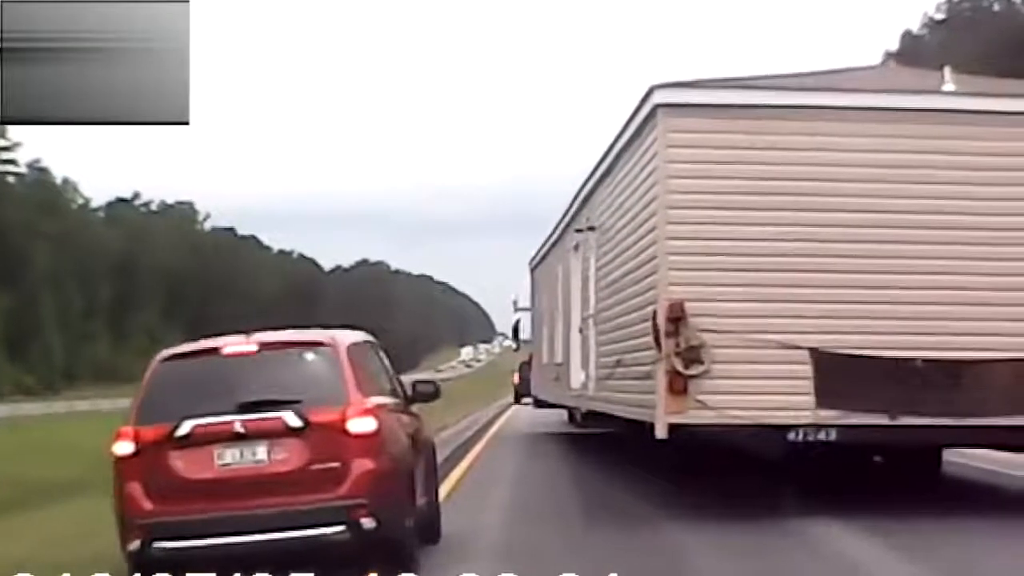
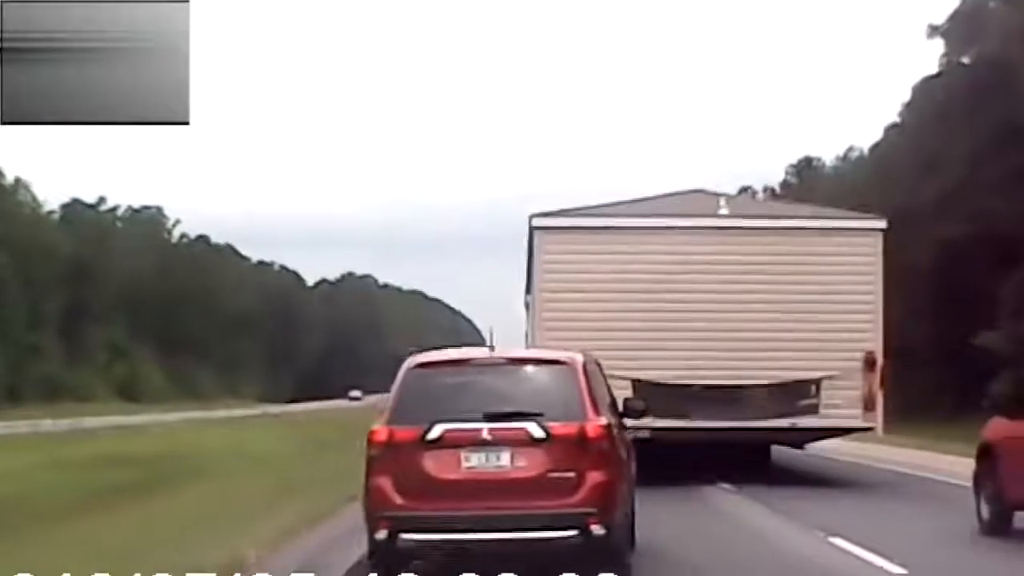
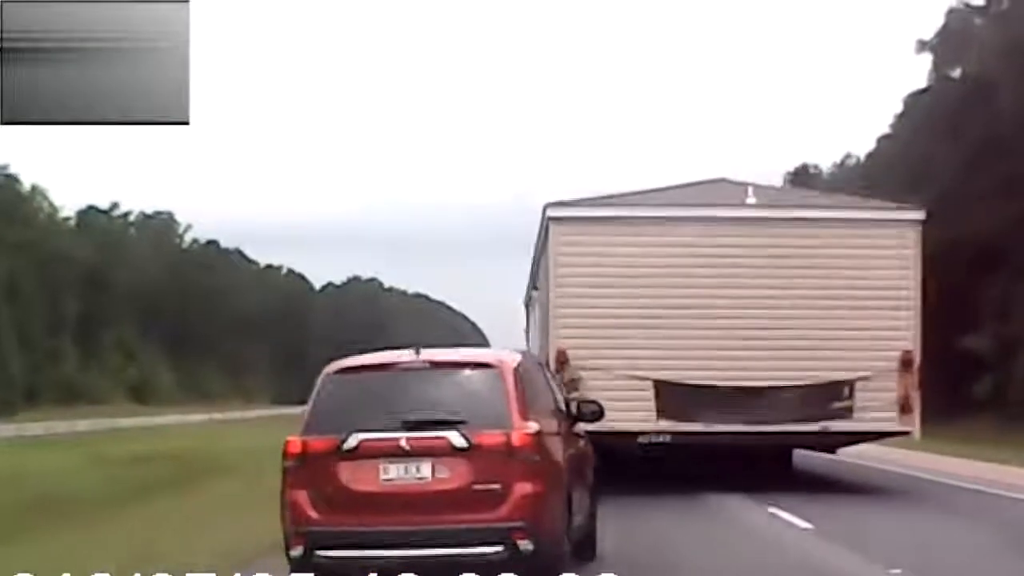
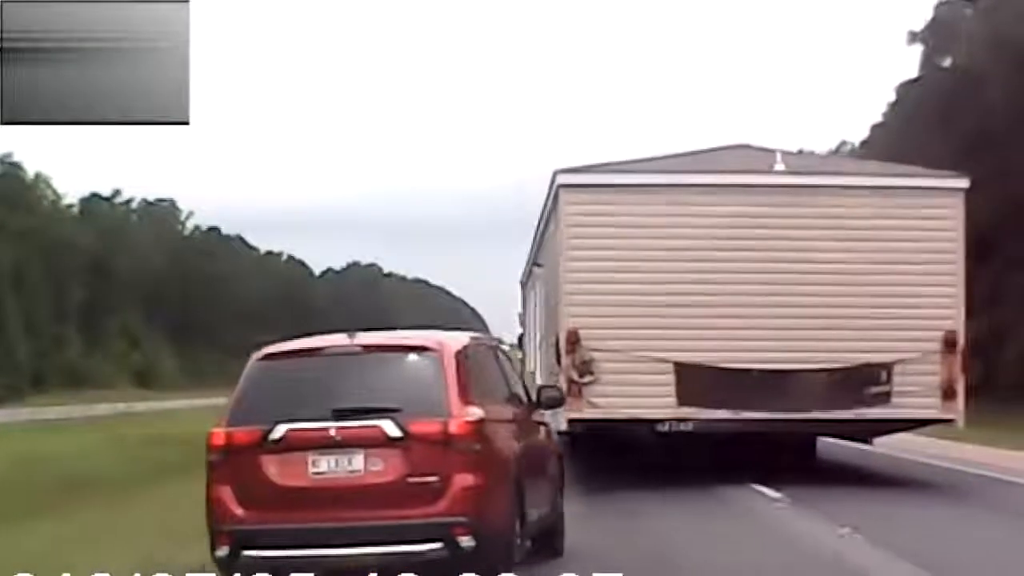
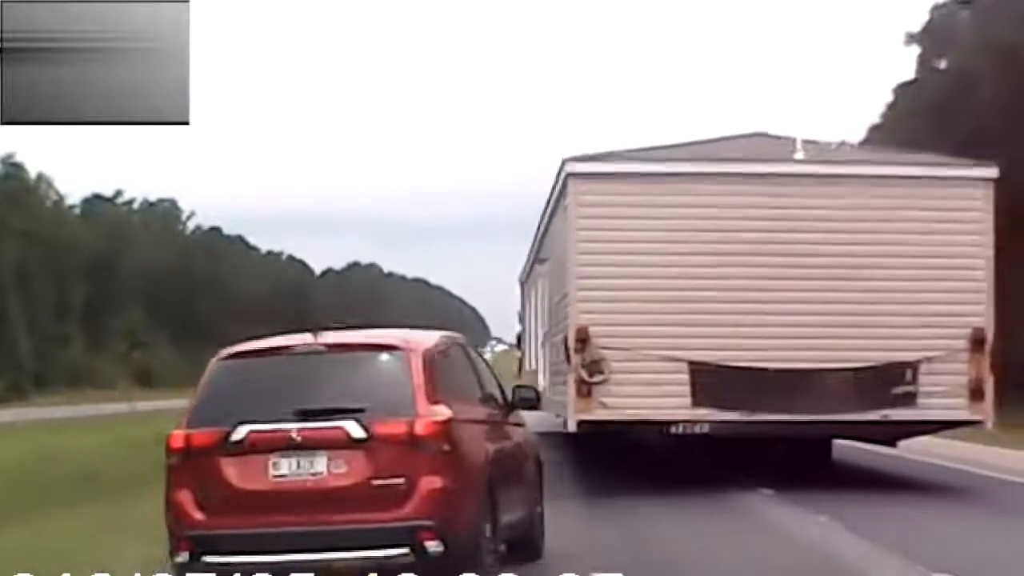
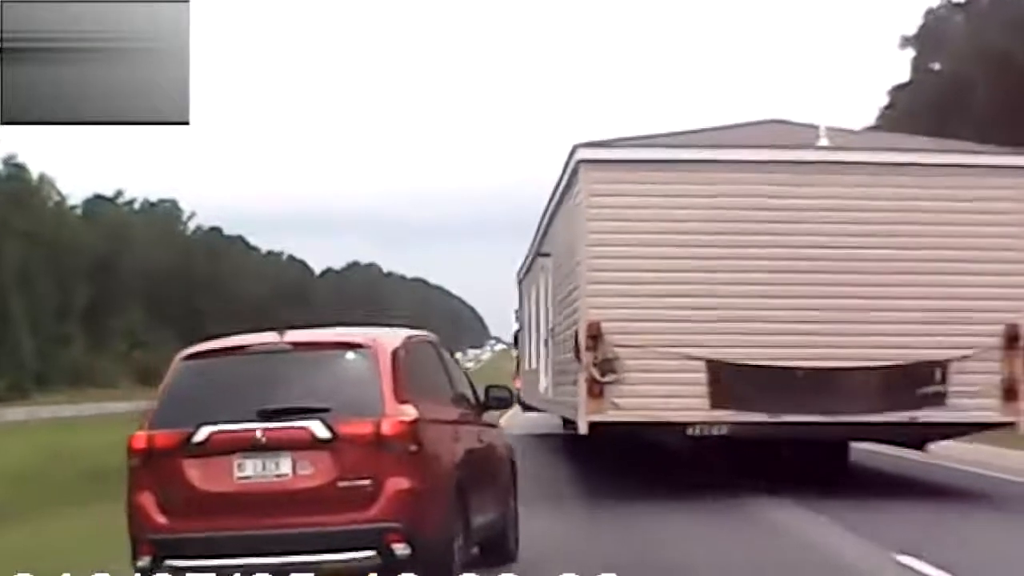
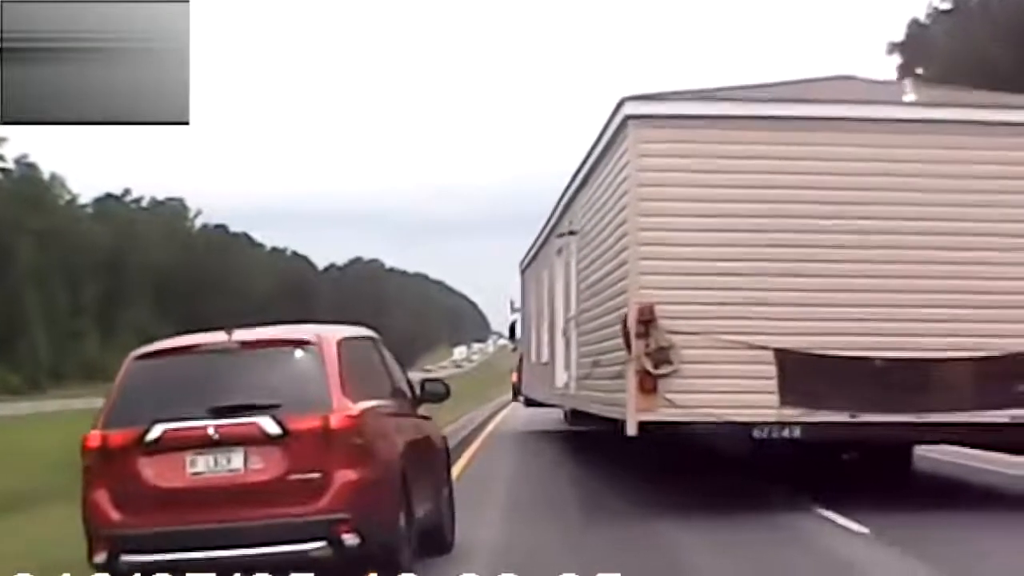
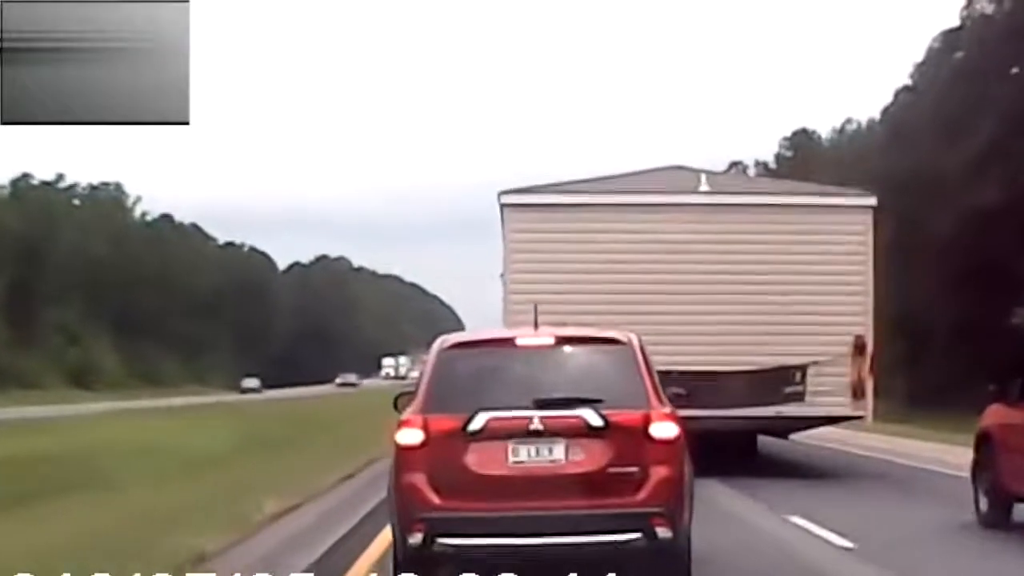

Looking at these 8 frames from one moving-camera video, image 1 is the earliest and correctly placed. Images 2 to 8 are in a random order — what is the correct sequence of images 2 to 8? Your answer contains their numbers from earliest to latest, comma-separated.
7, 6, 5, 4, 3, 2, 8
